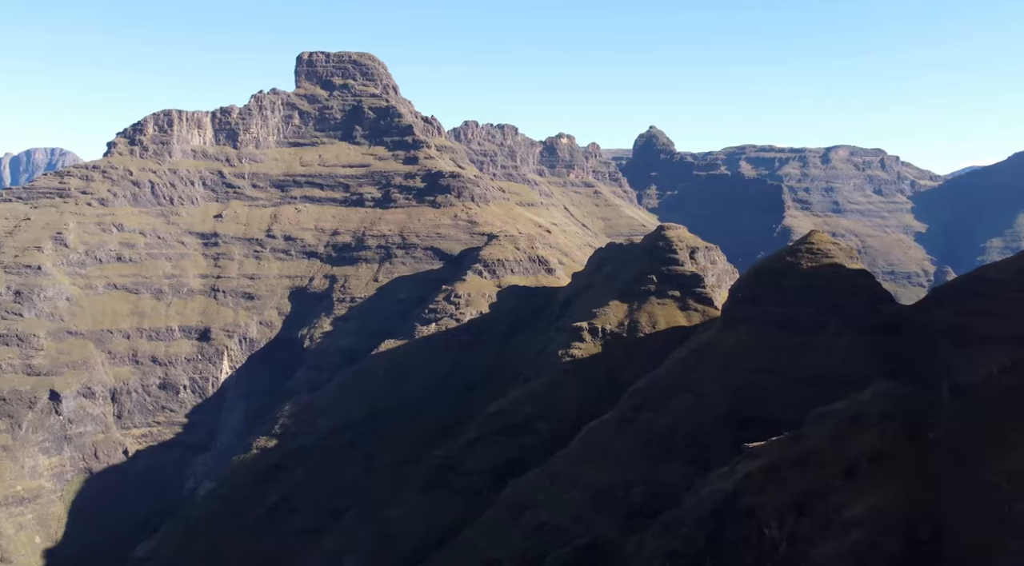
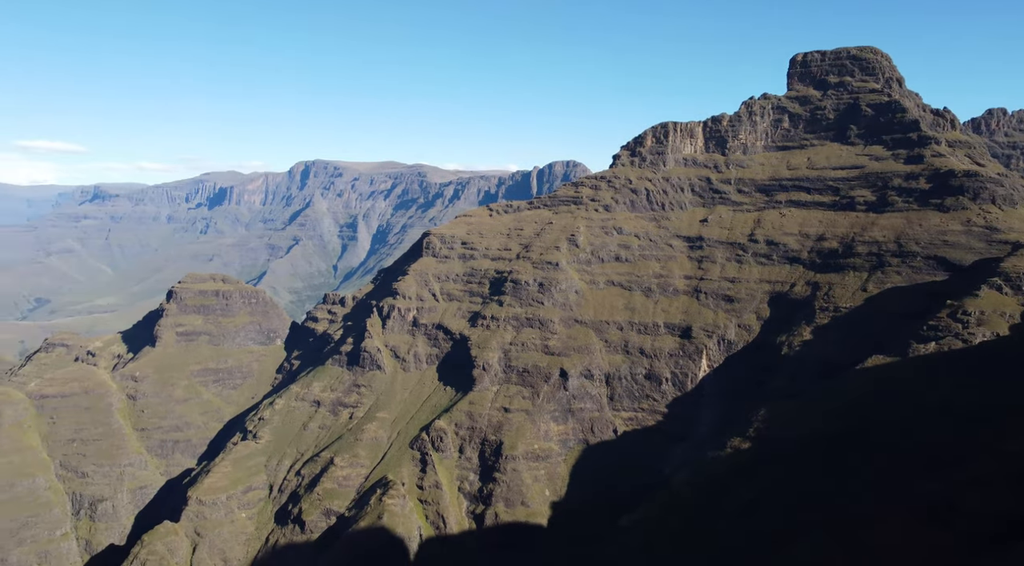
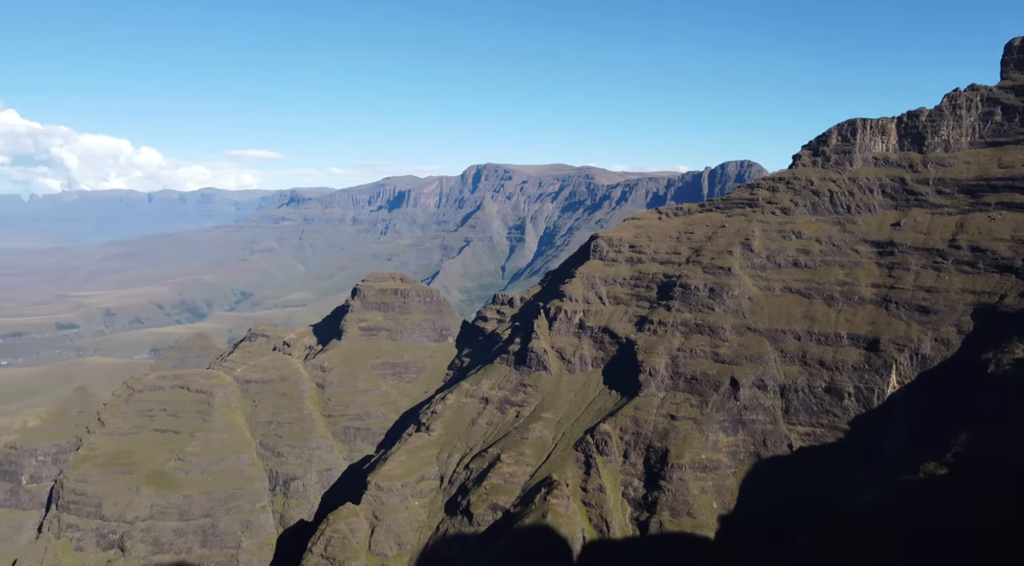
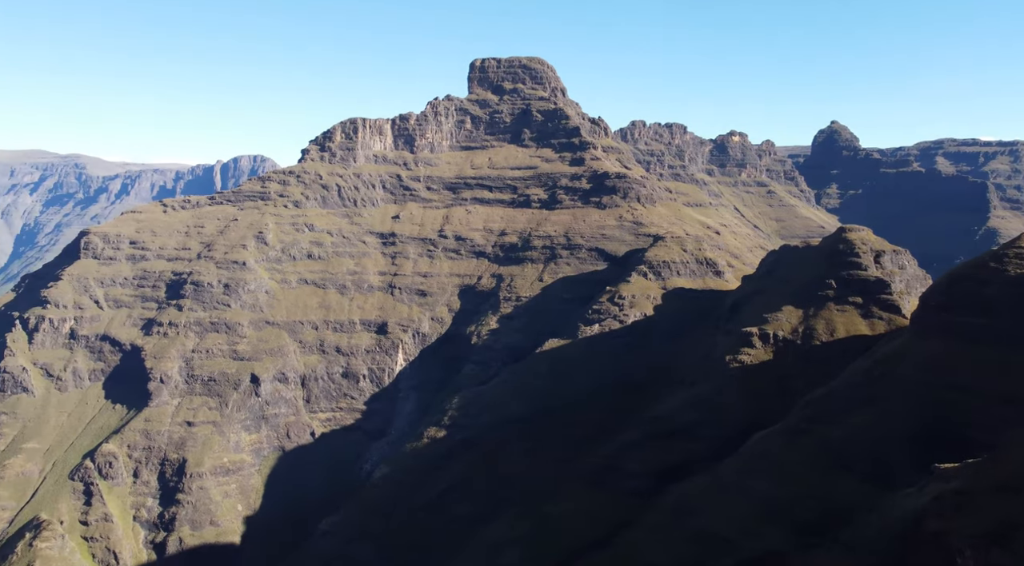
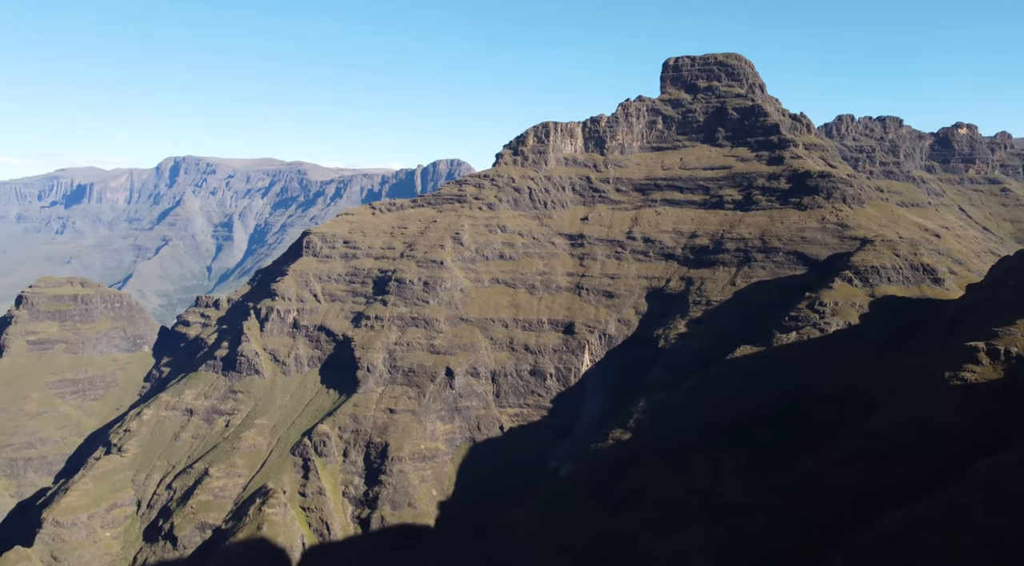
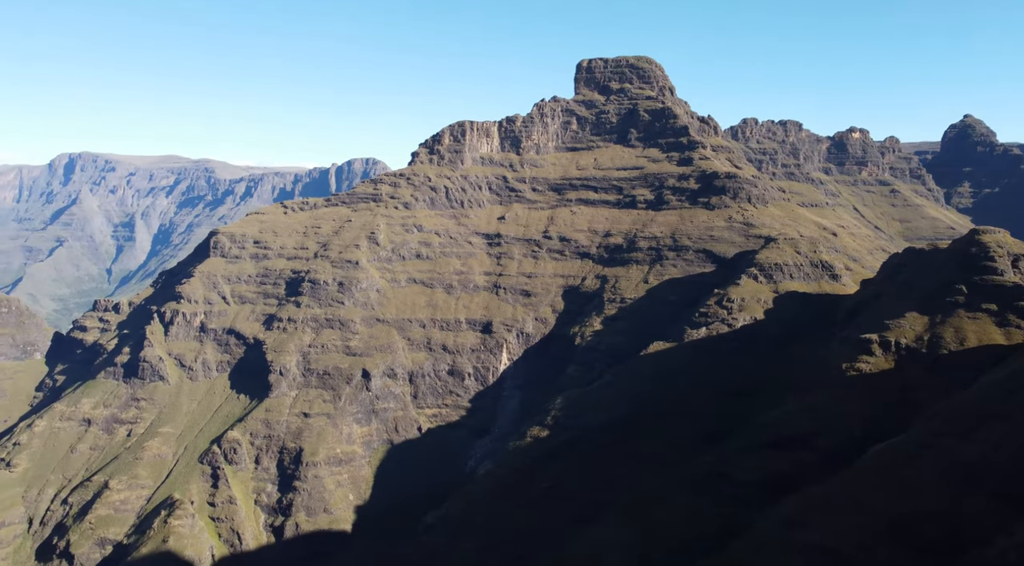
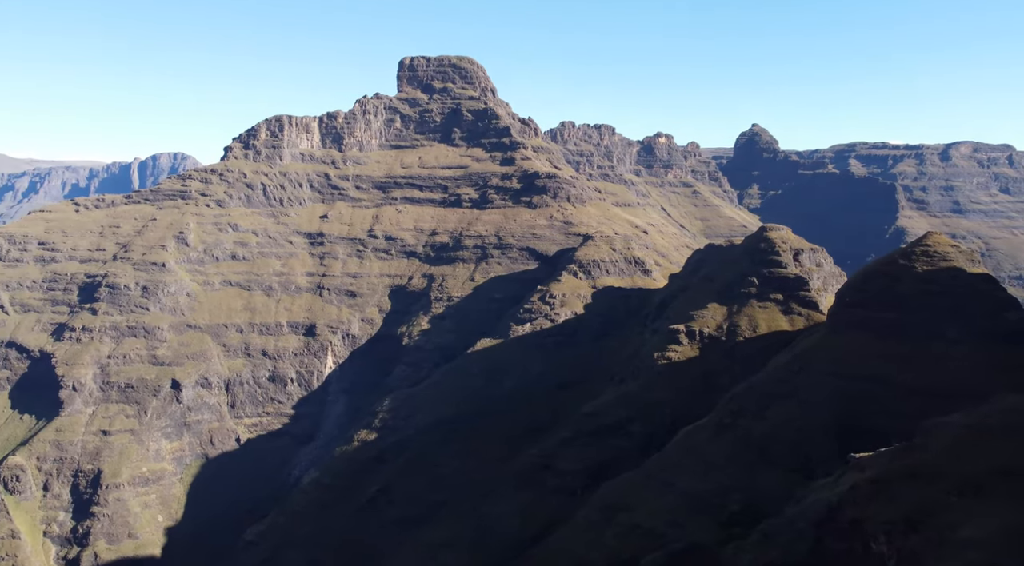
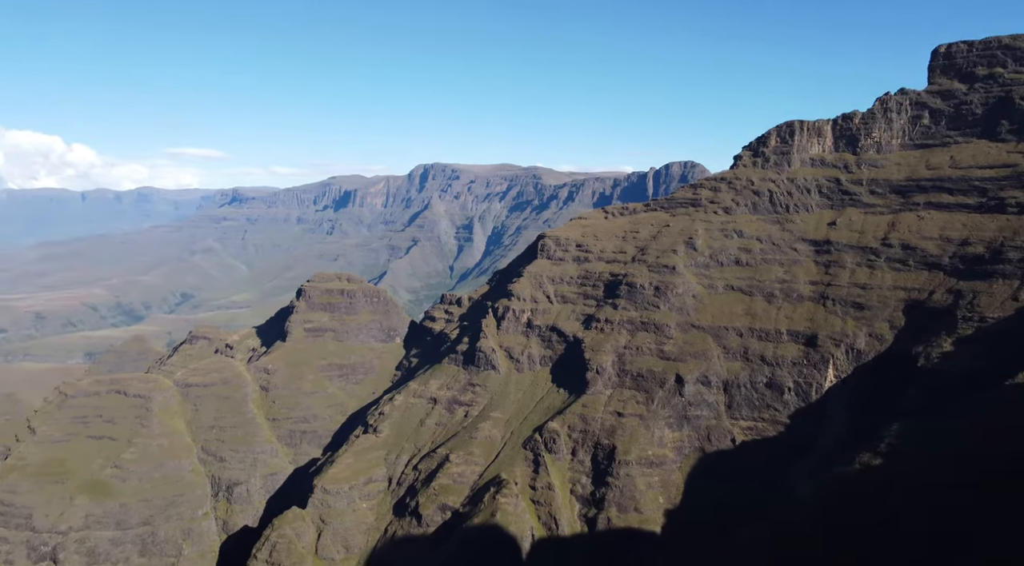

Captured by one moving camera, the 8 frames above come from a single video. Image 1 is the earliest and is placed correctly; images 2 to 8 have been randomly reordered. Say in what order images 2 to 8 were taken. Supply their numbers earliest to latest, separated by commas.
7, 4, 6, 5, 2, 8, 3
